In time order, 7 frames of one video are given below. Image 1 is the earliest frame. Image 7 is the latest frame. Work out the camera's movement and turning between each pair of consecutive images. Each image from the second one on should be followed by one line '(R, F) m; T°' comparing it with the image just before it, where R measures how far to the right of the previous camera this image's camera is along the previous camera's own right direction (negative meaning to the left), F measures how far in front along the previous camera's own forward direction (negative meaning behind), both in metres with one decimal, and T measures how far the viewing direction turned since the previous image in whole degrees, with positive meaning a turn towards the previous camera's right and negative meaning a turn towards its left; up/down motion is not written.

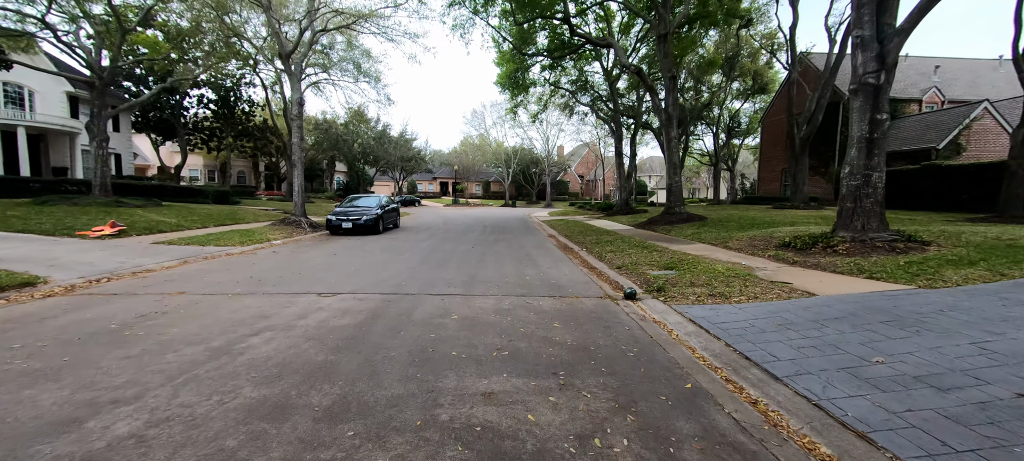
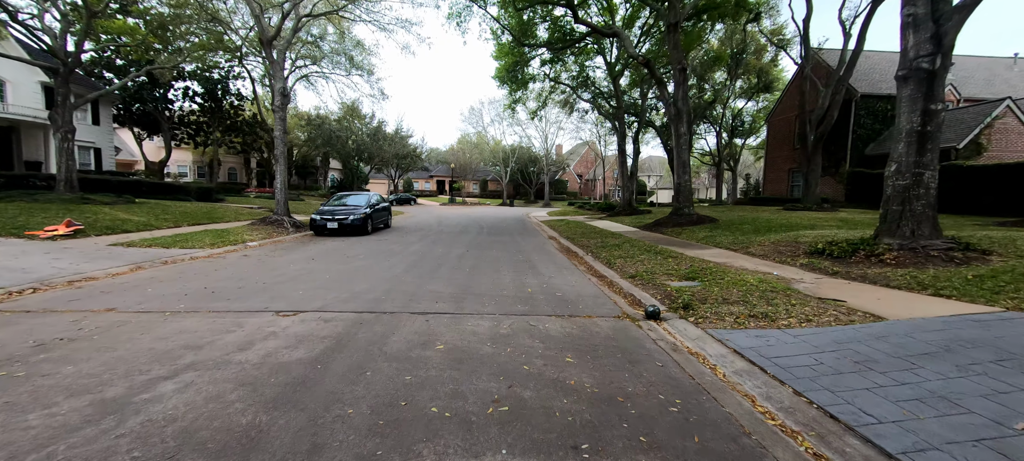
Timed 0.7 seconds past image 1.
(0.0, +1.0) m; 0°
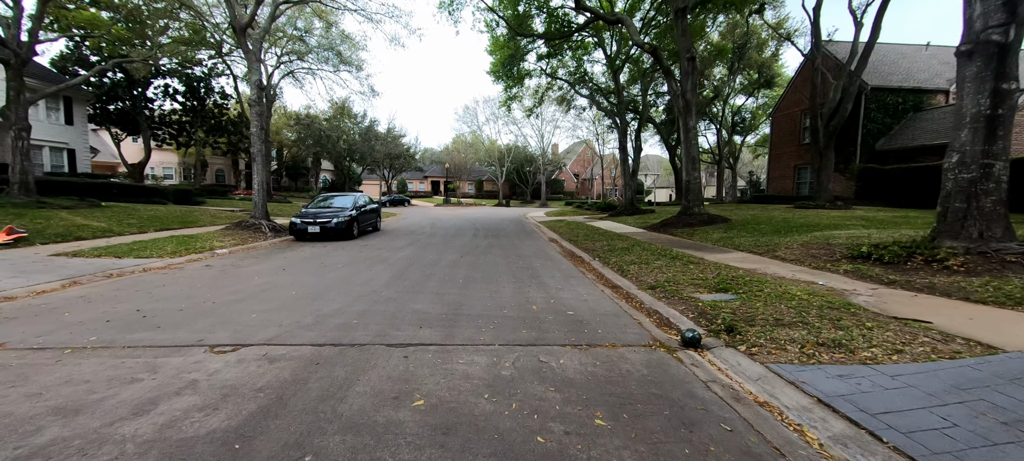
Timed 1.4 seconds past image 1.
(-0.1, +1.1) m; +1°
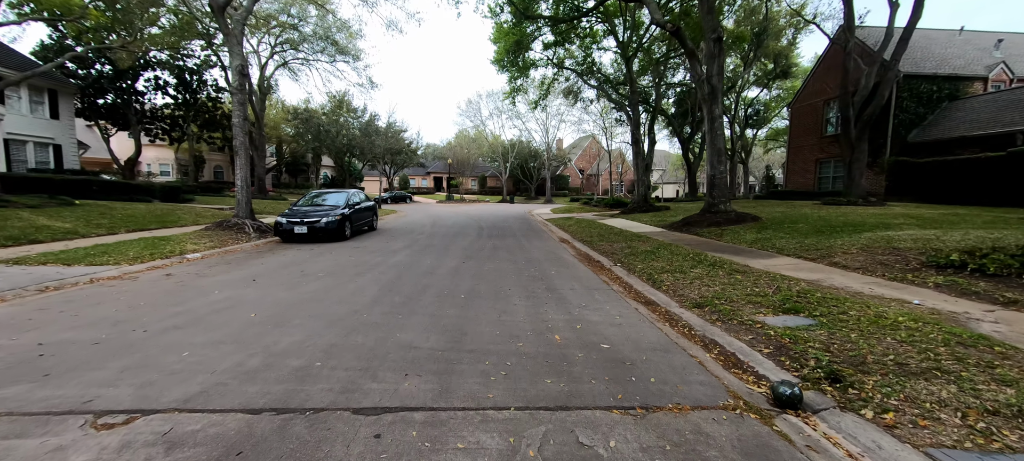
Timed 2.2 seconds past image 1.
(-0.1, +1.2) m; 0°
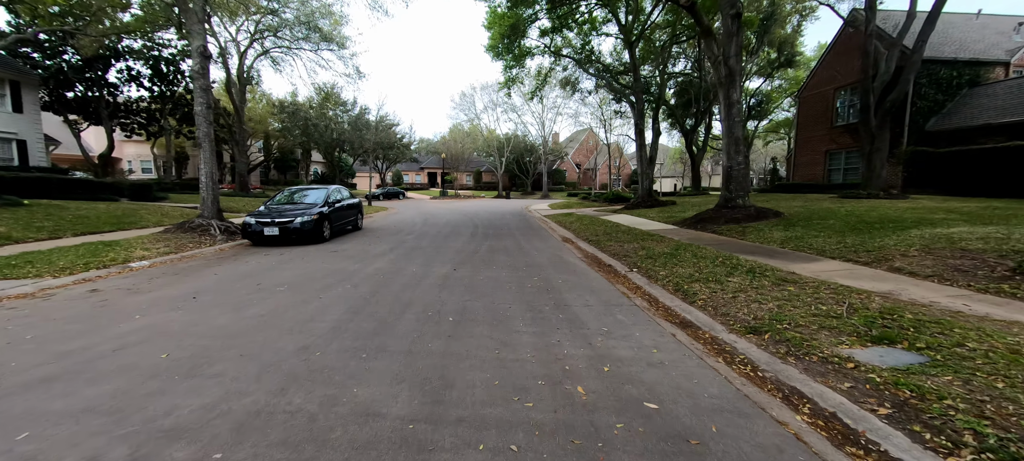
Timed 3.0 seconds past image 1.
(-0.1, +1.2) m; +1°
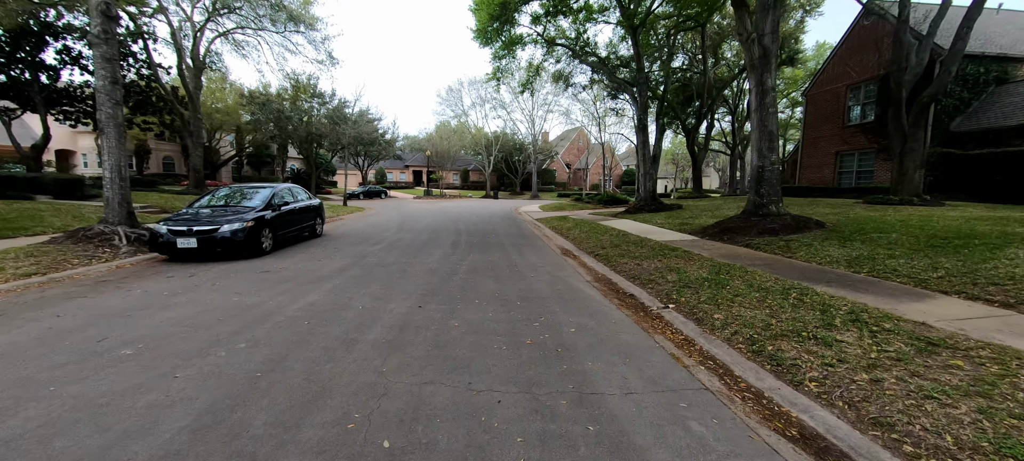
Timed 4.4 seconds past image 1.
(0.0, +2.1) m; +2°
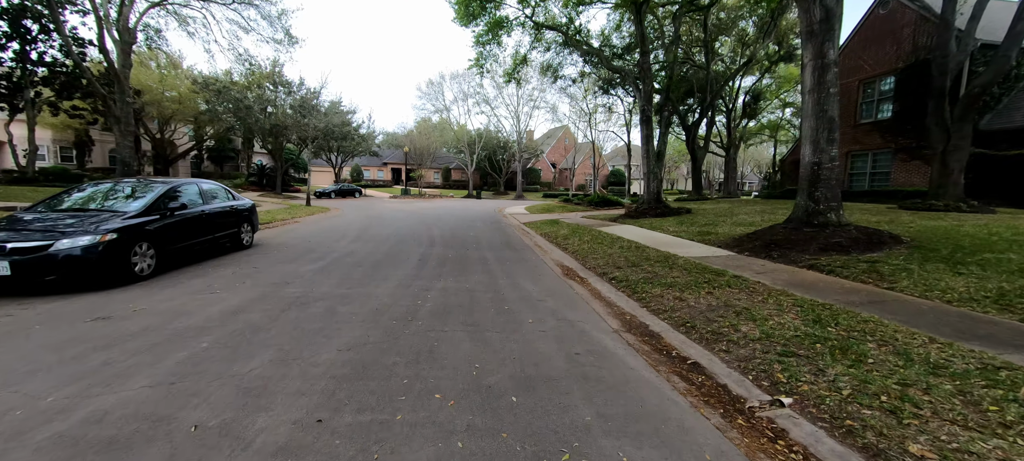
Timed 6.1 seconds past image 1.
(-0.1, +2.4) m; +2°
